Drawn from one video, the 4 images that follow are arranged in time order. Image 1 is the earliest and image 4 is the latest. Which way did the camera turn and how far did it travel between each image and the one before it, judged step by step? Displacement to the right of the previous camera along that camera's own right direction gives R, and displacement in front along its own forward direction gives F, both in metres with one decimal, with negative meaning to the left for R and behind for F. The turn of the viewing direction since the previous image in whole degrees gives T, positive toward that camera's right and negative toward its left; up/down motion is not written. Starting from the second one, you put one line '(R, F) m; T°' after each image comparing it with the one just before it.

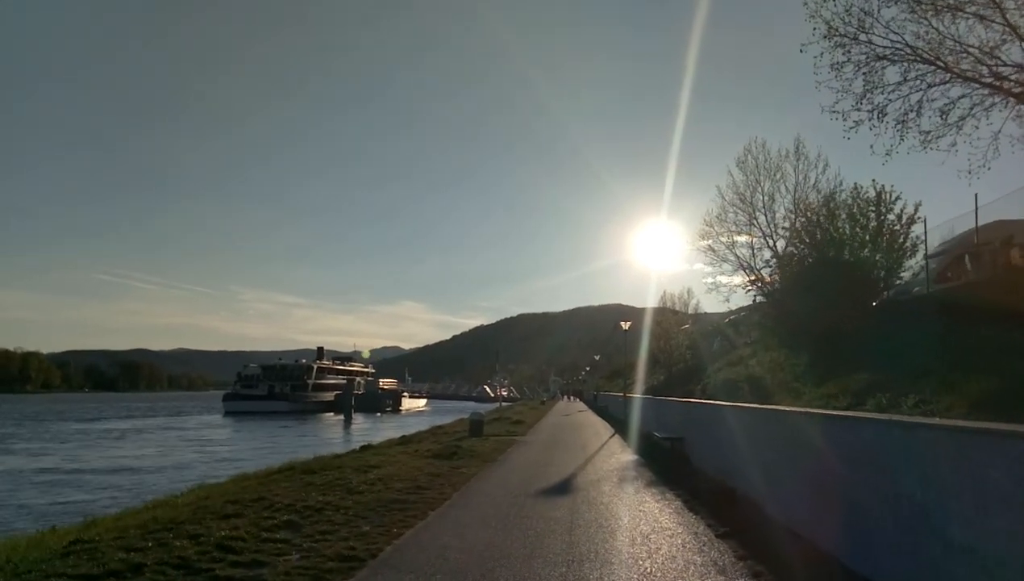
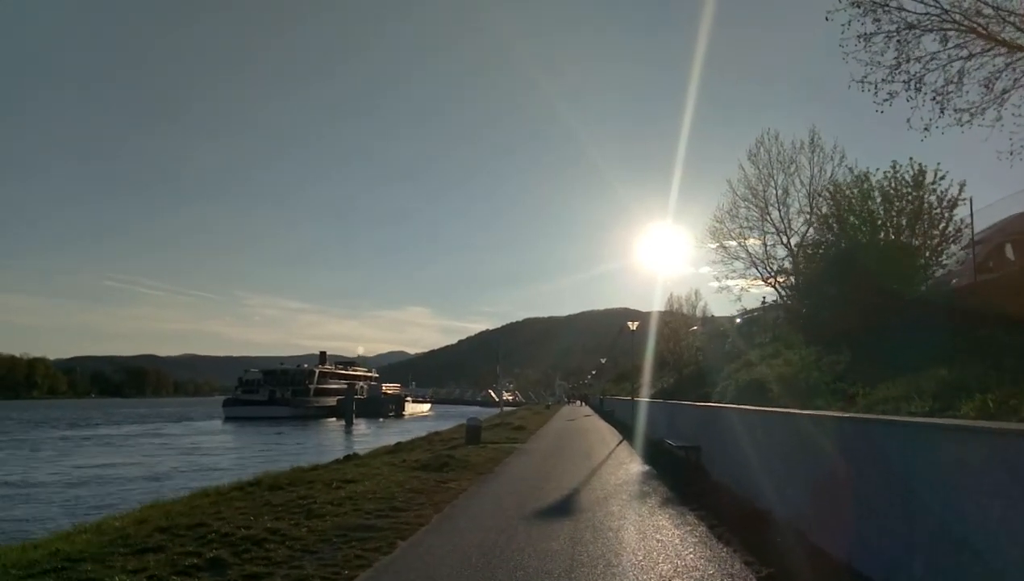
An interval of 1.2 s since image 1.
(+0.2, +2.3) m; 0°
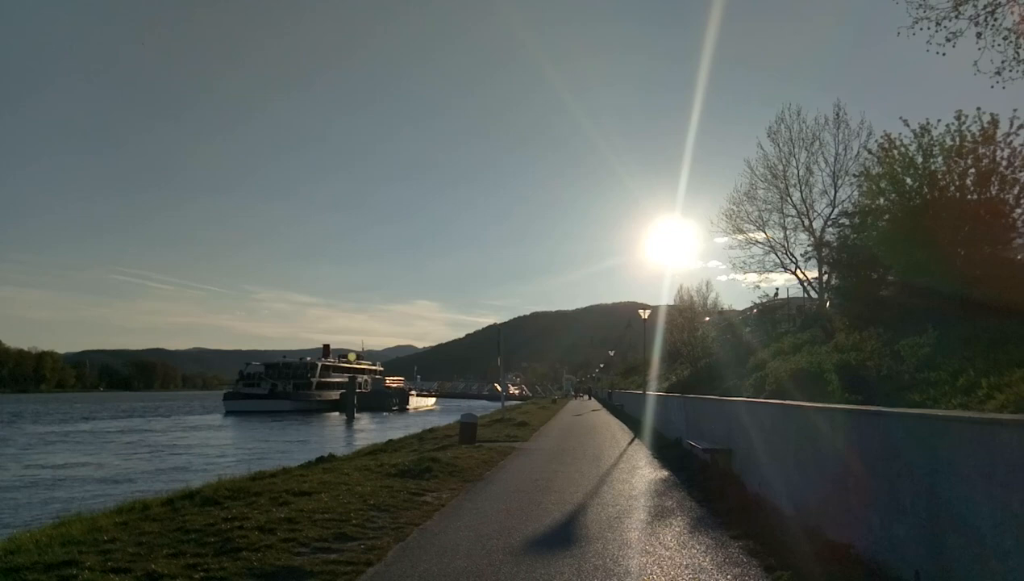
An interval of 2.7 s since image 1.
(+0.3, +3.2) m; -1°
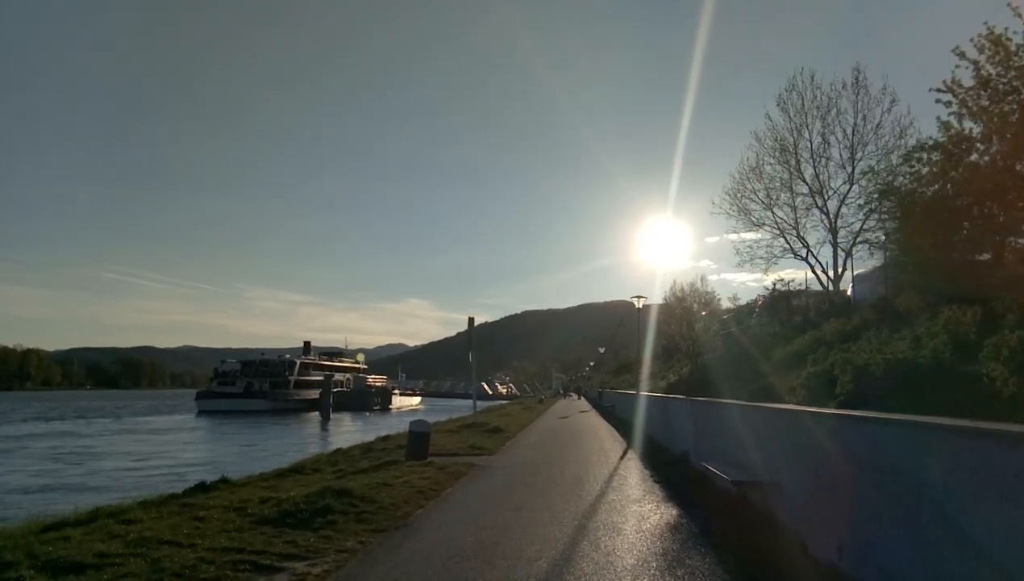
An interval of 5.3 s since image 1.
(+0.8, +5.5) m; +1°
